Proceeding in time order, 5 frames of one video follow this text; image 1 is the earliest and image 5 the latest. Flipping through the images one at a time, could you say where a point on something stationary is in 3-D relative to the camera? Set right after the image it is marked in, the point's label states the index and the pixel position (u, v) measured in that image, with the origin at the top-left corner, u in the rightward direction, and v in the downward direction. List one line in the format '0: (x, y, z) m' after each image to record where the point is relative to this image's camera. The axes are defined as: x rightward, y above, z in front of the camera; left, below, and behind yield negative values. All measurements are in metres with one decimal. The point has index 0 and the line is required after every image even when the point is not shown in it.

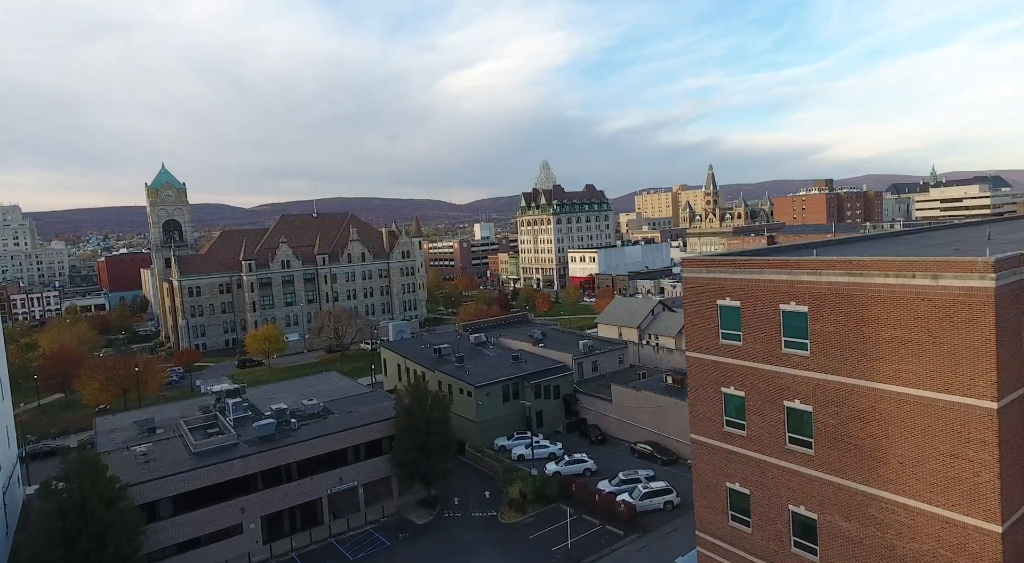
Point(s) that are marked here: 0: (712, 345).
0: (+6.1, -2.0, +19.8) m
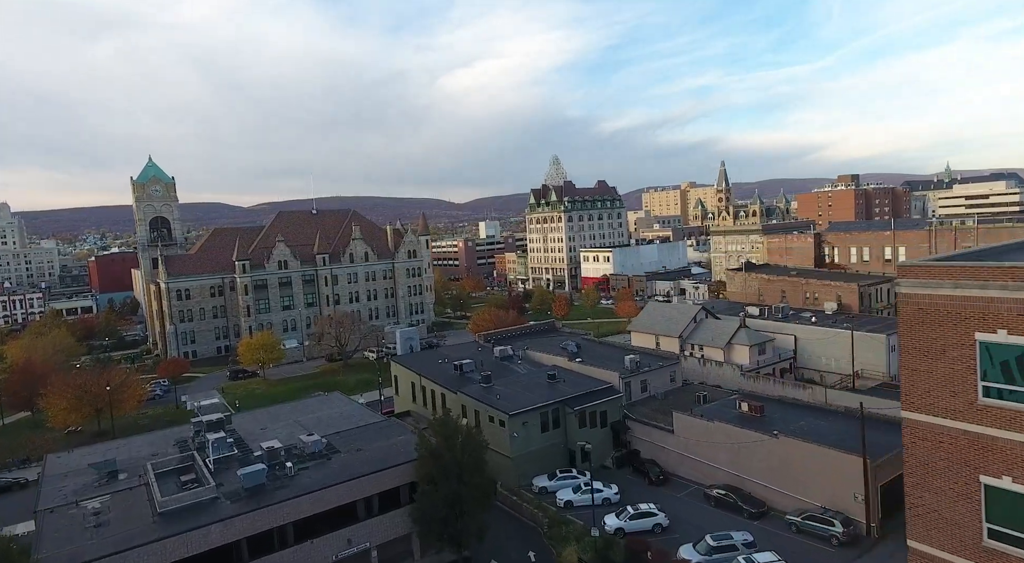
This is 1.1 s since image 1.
0: (+8.3, -2.3, +12.5) m
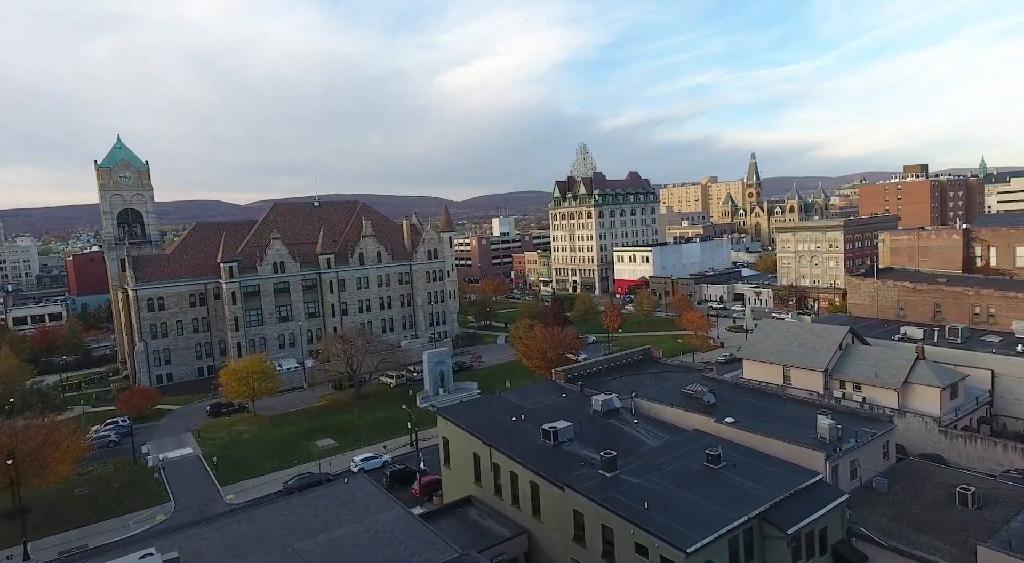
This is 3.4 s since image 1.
0: (+13.4, -3.1, -3.2) m
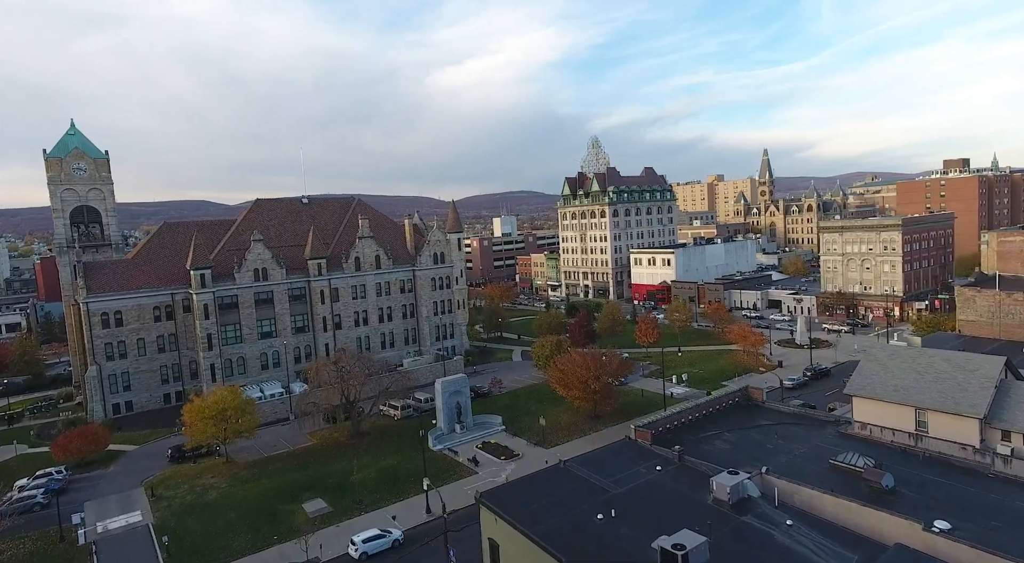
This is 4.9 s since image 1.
0: (+16.3, -4.0, -13.7) m
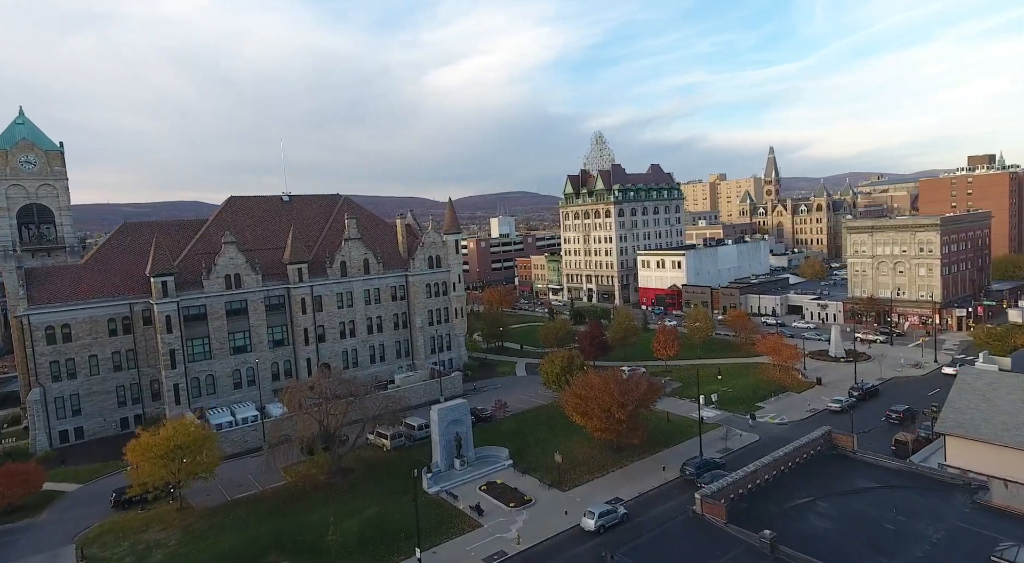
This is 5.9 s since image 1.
0: (+17.3, -4.4, -20.7) m
